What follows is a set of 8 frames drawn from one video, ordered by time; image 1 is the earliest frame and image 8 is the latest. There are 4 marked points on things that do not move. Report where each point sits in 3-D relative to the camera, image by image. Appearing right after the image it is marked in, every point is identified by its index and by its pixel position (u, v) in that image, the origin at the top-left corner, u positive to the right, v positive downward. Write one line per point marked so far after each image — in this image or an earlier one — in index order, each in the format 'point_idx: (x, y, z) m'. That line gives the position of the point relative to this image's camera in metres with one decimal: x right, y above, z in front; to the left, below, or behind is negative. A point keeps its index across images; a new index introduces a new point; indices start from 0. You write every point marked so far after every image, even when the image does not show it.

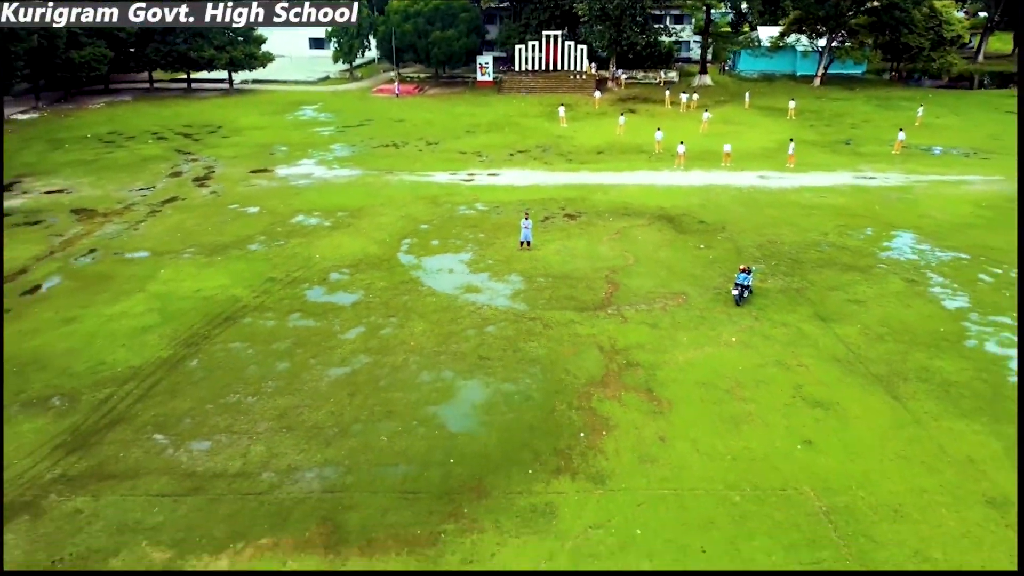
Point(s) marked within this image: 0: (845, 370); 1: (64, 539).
0: (+4.1, -1.0, +9.7) m
1: (-4.0, -2.2, +7.0) m
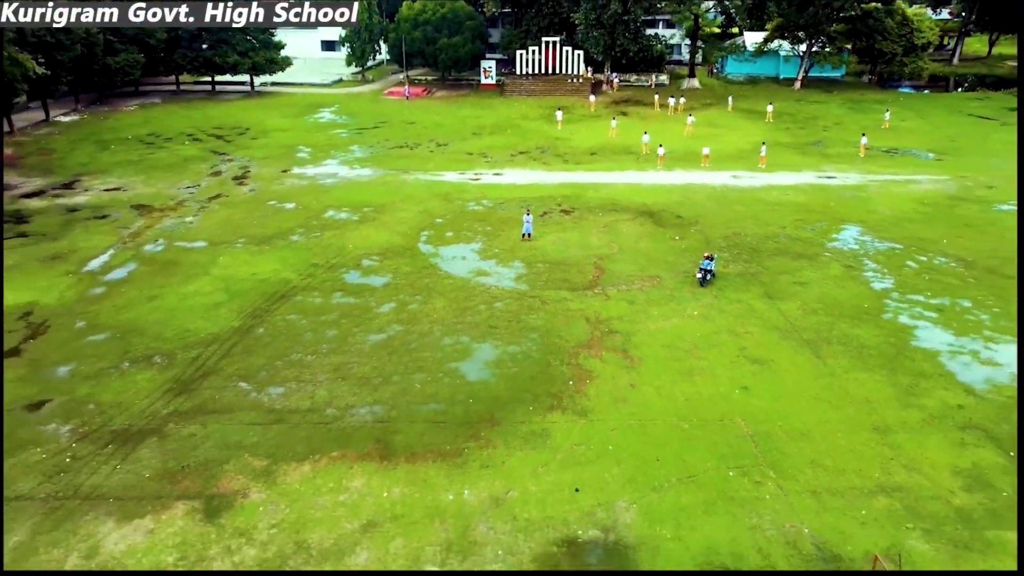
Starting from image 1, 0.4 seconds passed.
0: (+4.2, -0.7, +12.2) m
1: (-3.9, -1.9, +9.5) m
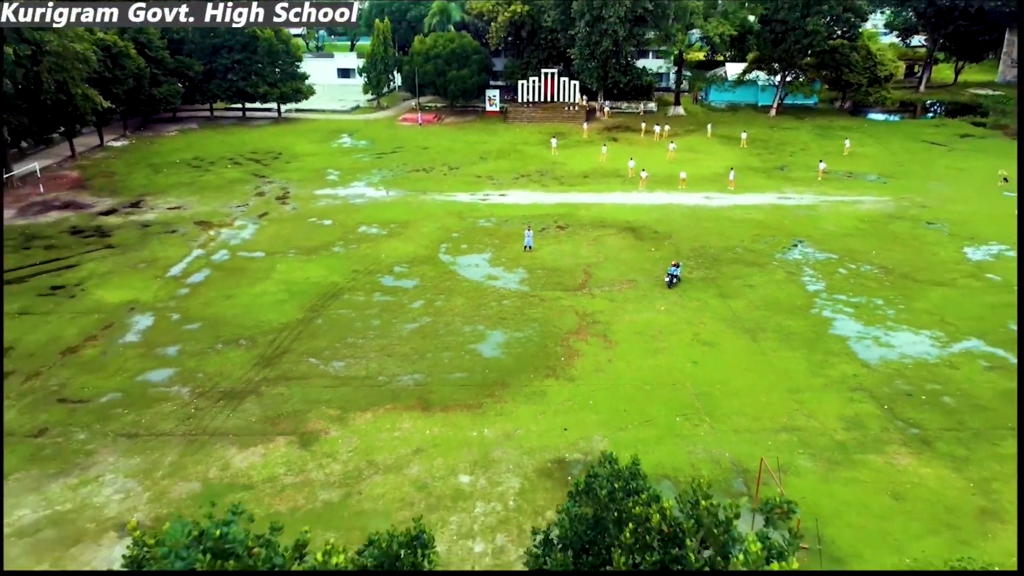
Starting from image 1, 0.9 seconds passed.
0: (+4.3, -0.7, +15.6) m
1: (-3.8, -1.9, +12.9) m
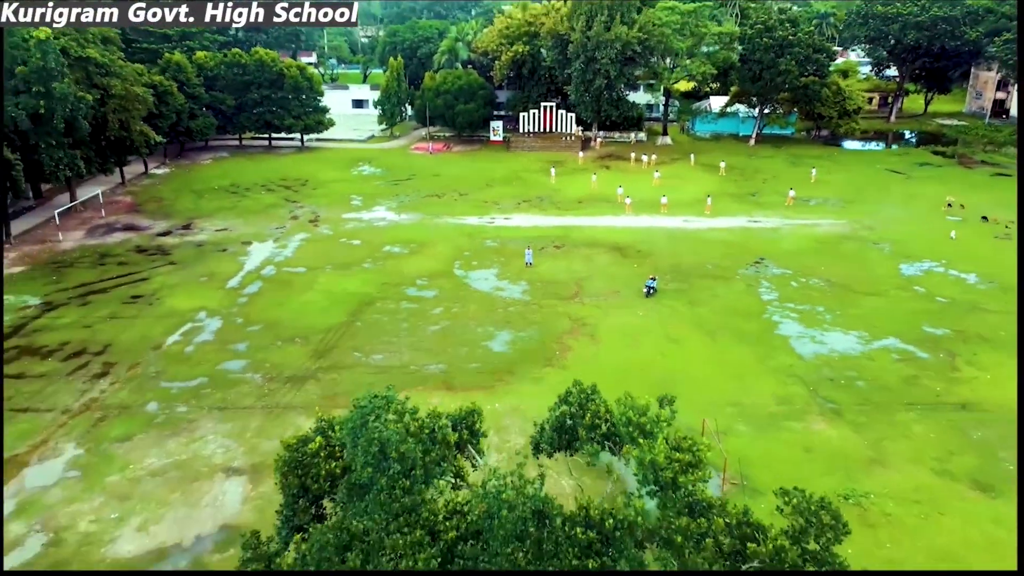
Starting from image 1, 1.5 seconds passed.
0: (+4.4, -1.0, +19.1) m
1: (-3.7, -2.0, +16.3) m
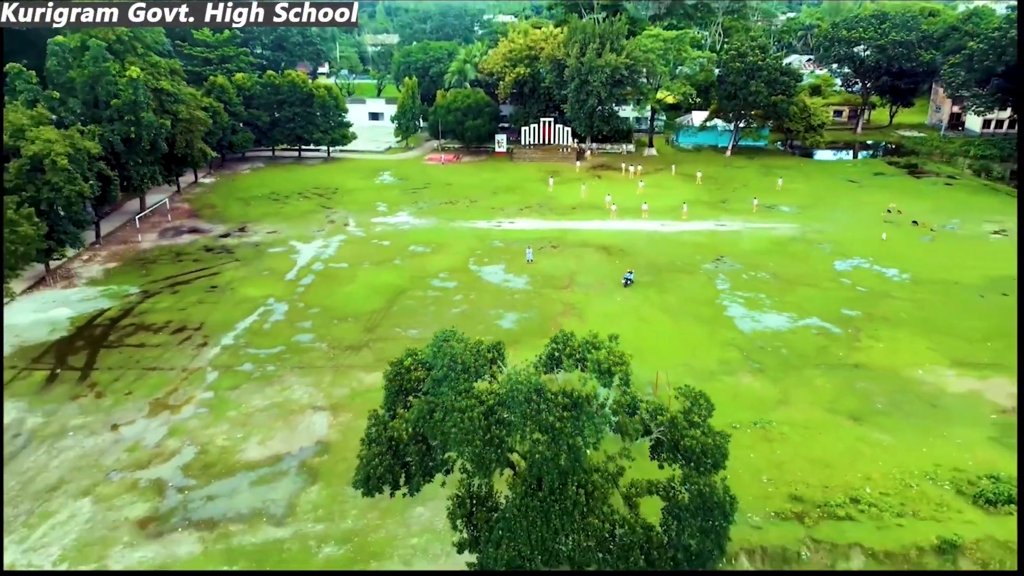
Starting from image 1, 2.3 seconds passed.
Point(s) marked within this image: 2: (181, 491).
0: (+4.6, -0.7, +24.2) m
1: (-3.6, -1.7, +21.4) m
2: (-6.6, -4.0, +15.5) m
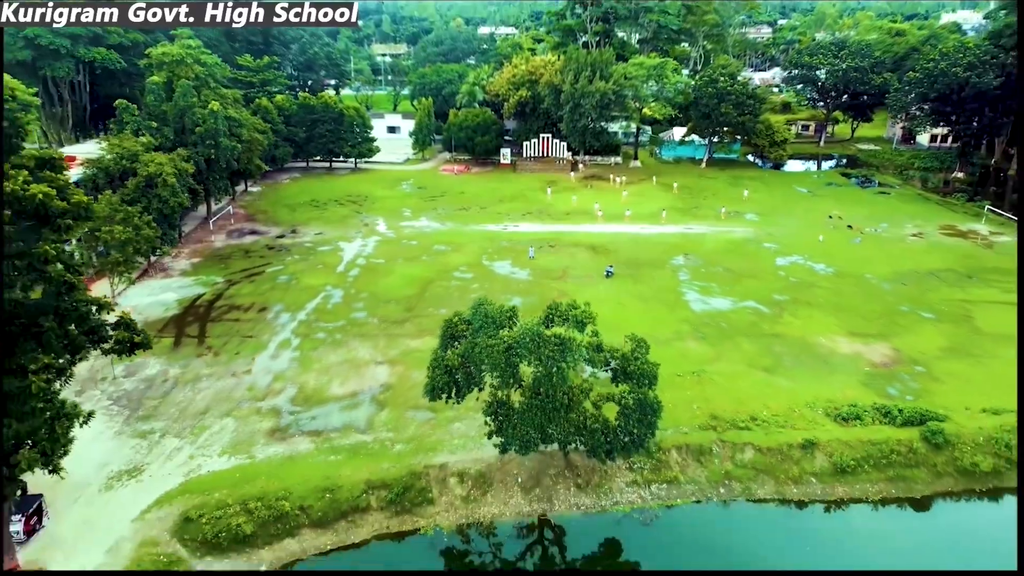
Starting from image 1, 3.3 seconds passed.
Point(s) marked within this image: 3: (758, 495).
0: (+4.8, -0.3, +31.1) m
1: (-3.3, -1.3, +28.3) m
2: (-6.3, -3.6, +22.4) m
3: (+6.2, -5.2, +19.6) m
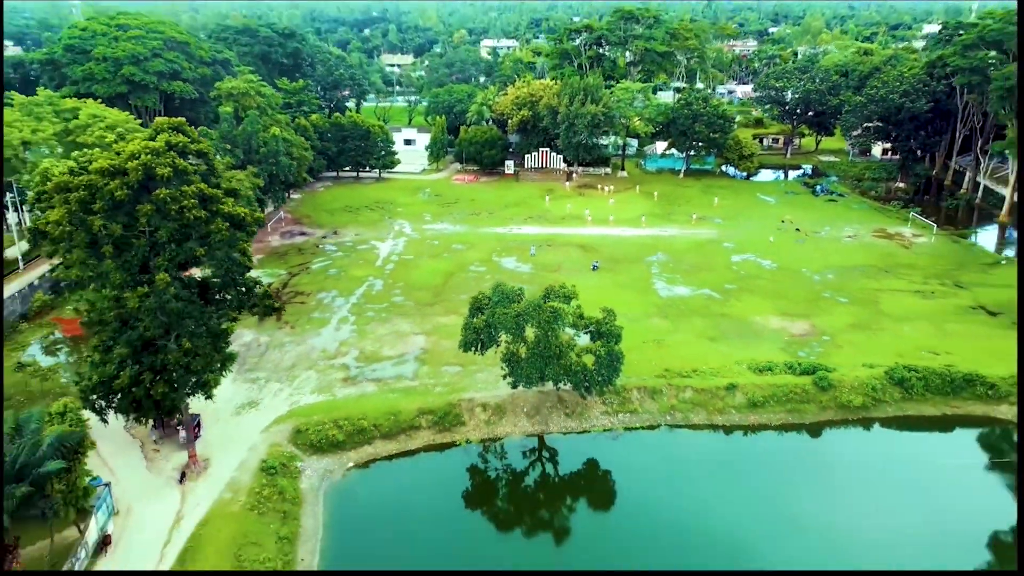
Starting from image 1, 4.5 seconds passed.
0: (+5.1, +0.2, +39.2) m
1: (-3.1, -0.8, +36.4) m
2: (-6.1, -3.1, +30.5) m
3: (+6.5, -4.8, +27.7) m
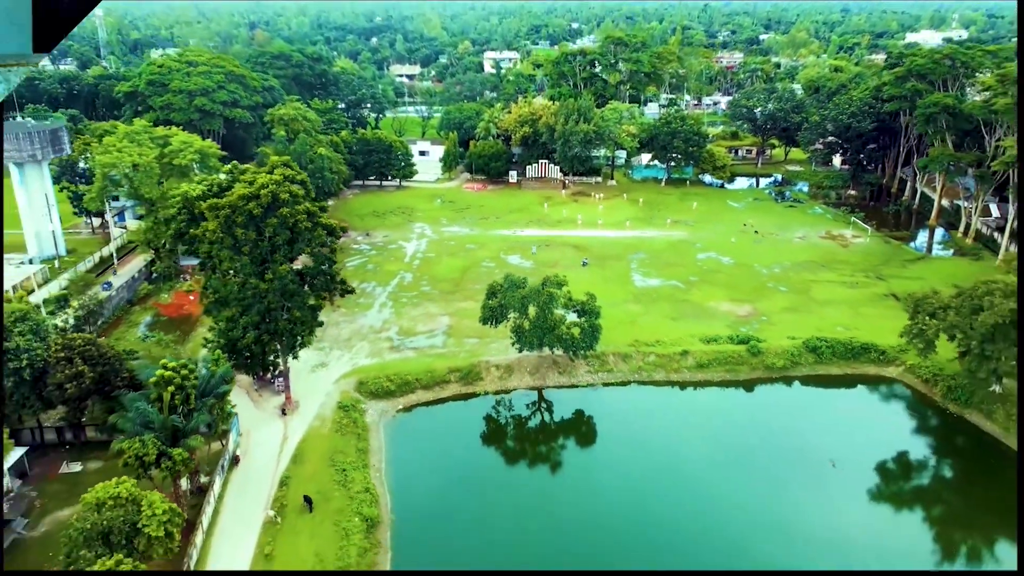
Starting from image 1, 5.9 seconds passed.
0: (+5.4, +0.7, +48.3) m
1: (-2.8, -0.4, +45.5) m
2: (-5.8, -2.6, +39.6) m
3: (+6.8, -4.3, +36.8) m
